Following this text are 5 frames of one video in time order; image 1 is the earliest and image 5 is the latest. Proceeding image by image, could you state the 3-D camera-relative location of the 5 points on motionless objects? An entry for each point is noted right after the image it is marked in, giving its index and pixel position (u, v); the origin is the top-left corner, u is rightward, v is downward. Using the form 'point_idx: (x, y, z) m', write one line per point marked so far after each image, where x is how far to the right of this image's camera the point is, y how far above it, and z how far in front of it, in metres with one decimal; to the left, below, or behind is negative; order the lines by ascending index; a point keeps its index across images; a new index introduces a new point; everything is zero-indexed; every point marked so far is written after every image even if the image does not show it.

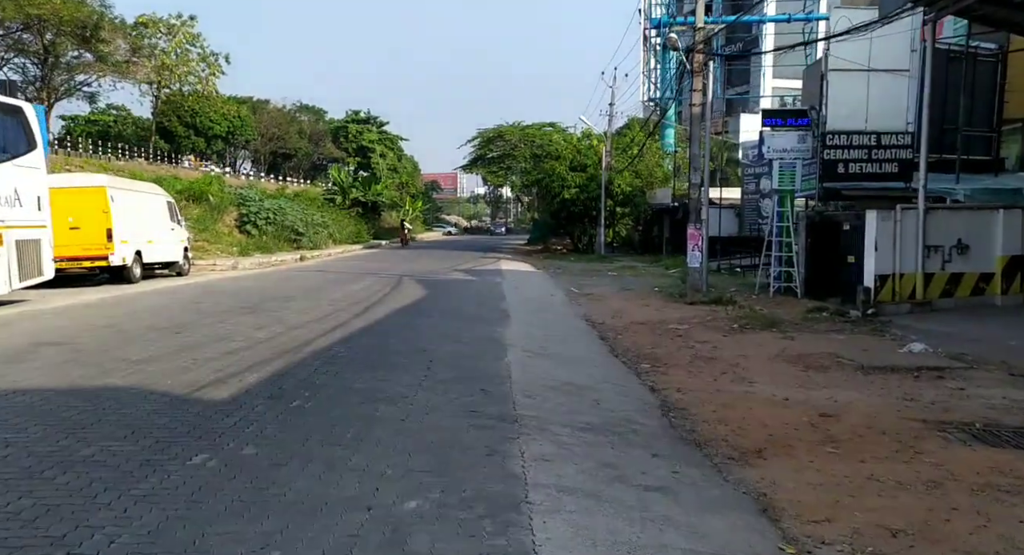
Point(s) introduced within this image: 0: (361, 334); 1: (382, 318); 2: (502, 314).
0: (-2.0, -0.8, +12.2) m
1: (-2.0, -0.7, +14.4) m
2: (-0.2, -0.6, +15.3) m
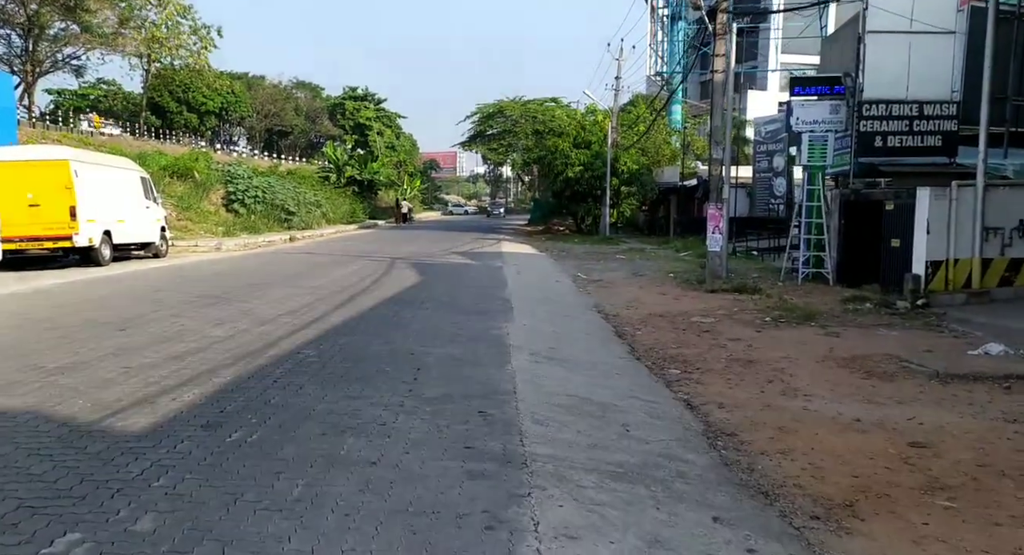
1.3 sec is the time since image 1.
0: (-2.0, -0.6, +10.4) m
1: (-2.0, -0.5, +12.6) m
2: (-0.1, -0.4, +13.6) m
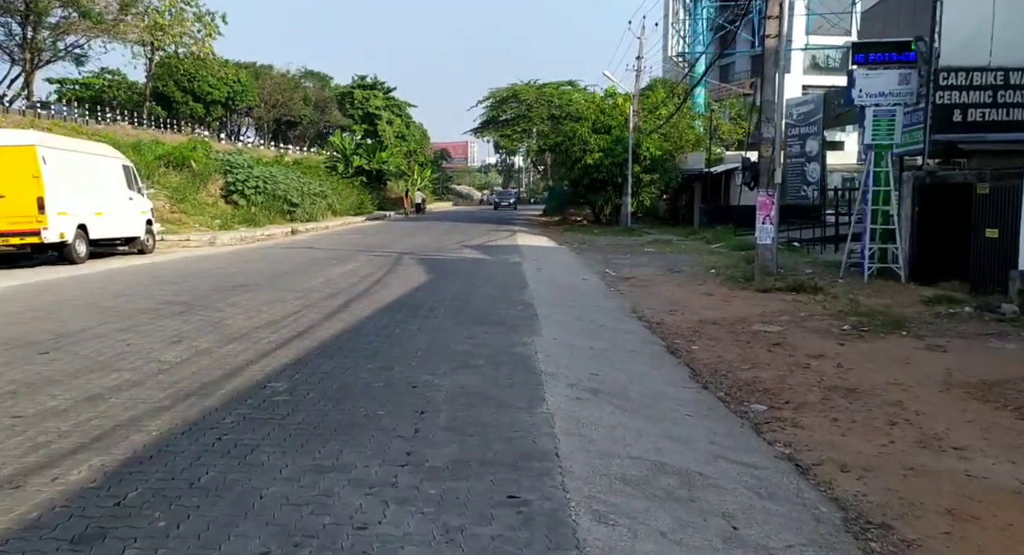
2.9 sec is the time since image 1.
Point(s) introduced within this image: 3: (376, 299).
0: (-1.7, -0.7, +8.2) m
1: (-1.7, -0.5, +10.4) m
2: (+0.2, -0.4, +11.4) m
3: (-1.9, -0.3, +12.6) m
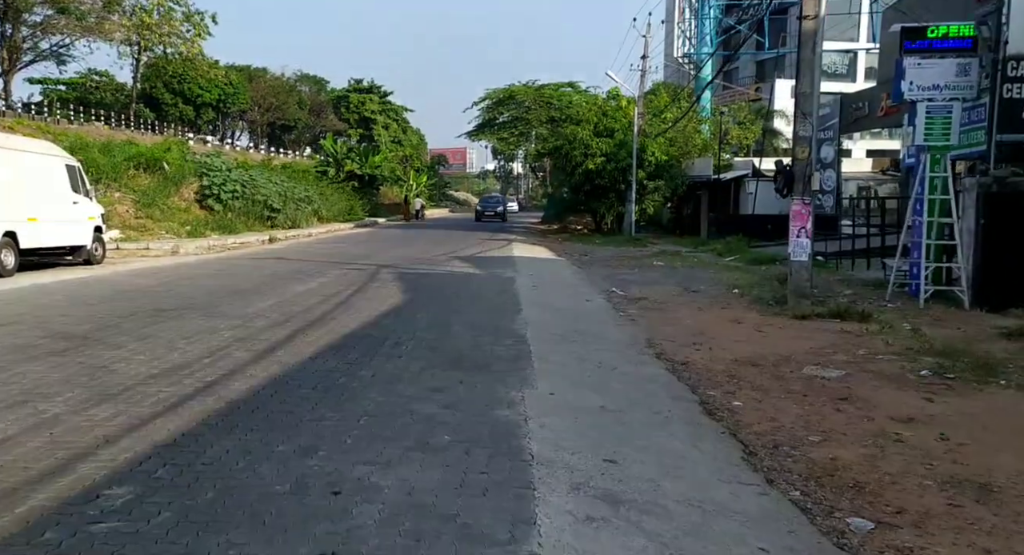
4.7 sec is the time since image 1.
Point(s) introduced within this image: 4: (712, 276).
0: (-1.8, -0.9, +5.8) m
1: (-1.8, -0.7, +8.0) m
2: (+0.1, -0.7, +8.9) m
3: (-2.0, -0.6, +10.1) m
4: (+4.0, 0.0, +18.1) m
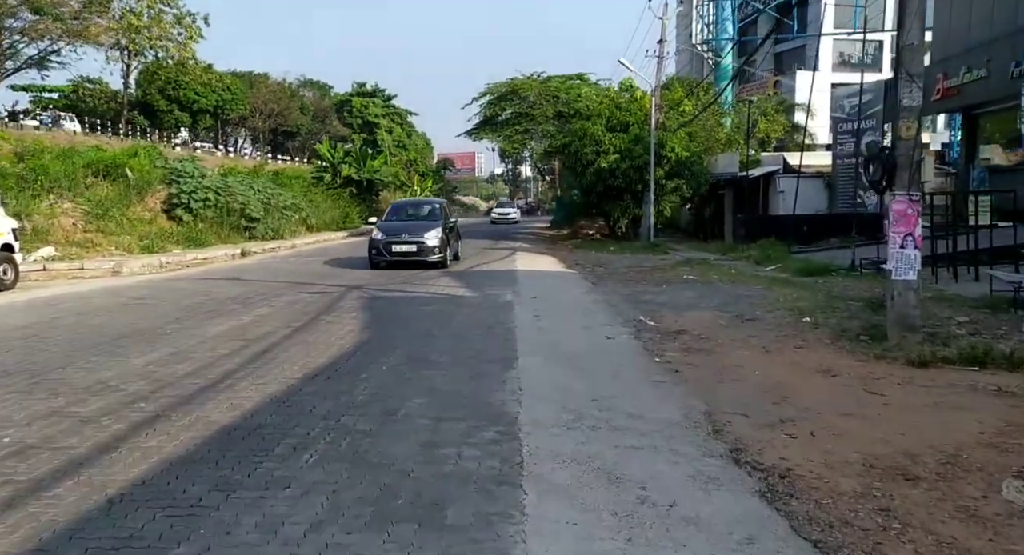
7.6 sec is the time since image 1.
0: (-2.0, -1.3, +2.0) m
1: (-1.9, -1.1, +4.2) m
2: (-0.1, -1.0, +5.1) m
3: (-2.1, -0.9, +6.3) m
4: (+3.9, -0.3, +14.2) m
